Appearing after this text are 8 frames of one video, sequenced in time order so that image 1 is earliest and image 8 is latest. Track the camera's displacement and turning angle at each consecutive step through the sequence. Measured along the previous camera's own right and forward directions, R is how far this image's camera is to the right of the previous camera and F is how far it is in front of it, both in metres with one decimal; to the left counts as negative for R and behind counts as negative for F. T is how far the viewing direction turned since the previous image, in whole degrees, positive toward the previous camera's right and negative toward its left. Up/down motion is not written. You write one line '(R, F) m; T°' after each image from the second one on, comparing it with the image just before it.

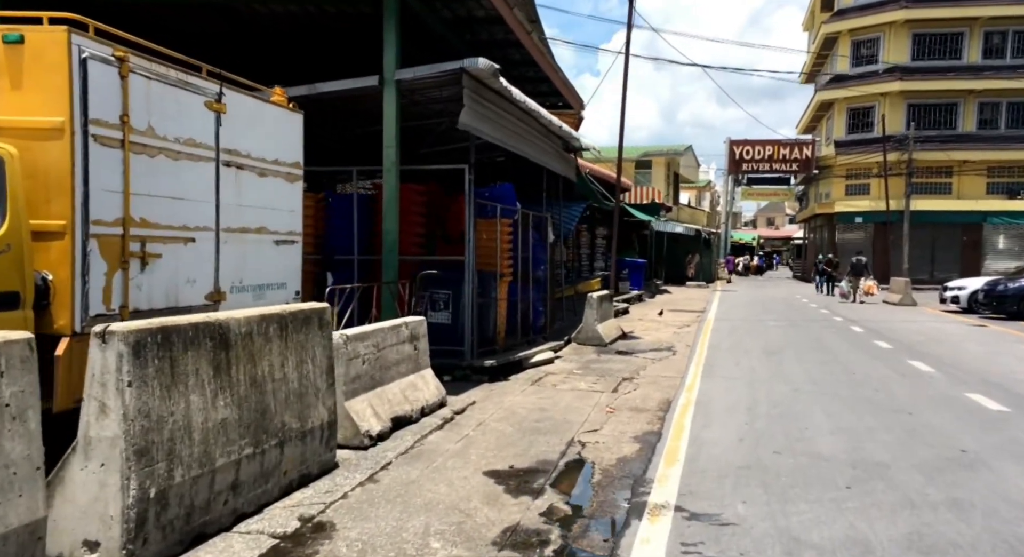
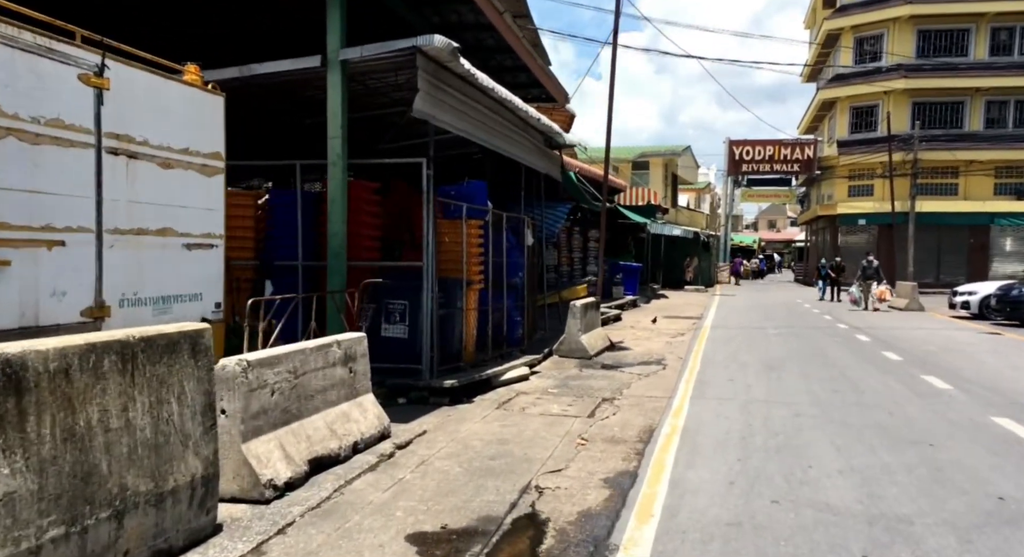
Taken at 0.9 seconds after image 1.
(+0.4, +1.1) m; 0°
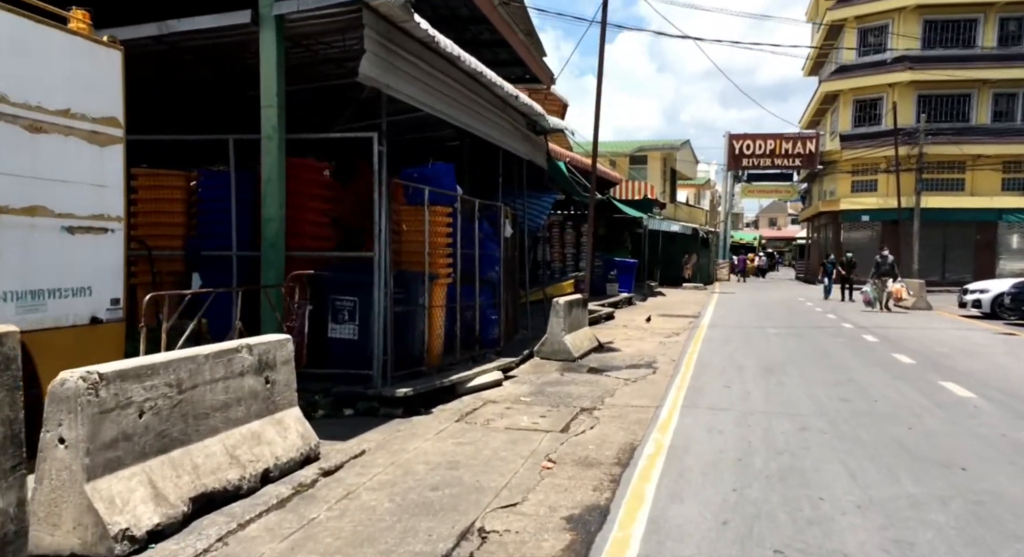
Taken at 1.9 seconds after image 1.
(+0.4, +1.1) m; 0°
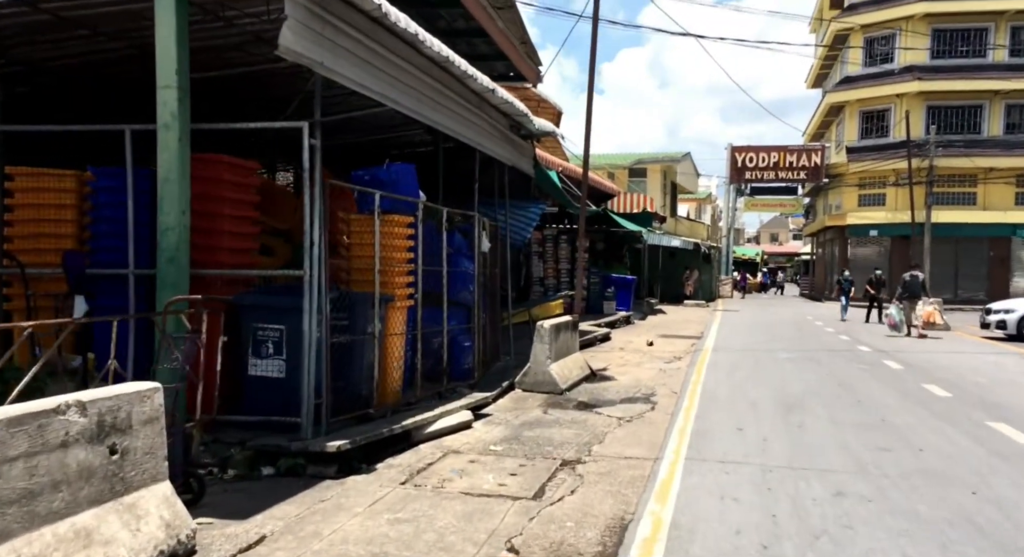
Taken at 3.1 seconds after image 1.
(+0.3, +1.5) m; 0°
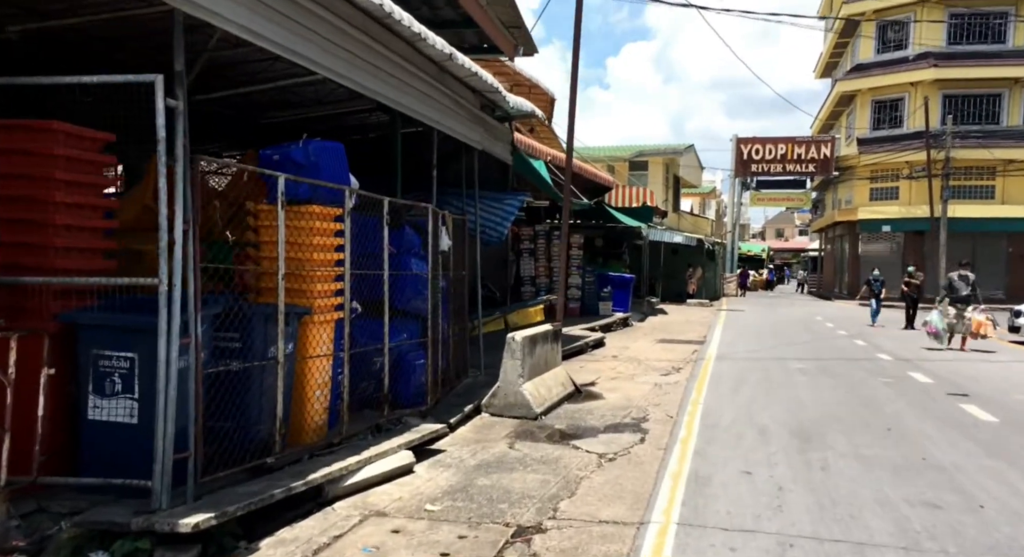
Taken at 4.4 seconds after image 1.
(+0.4, +1.6) m; 0°
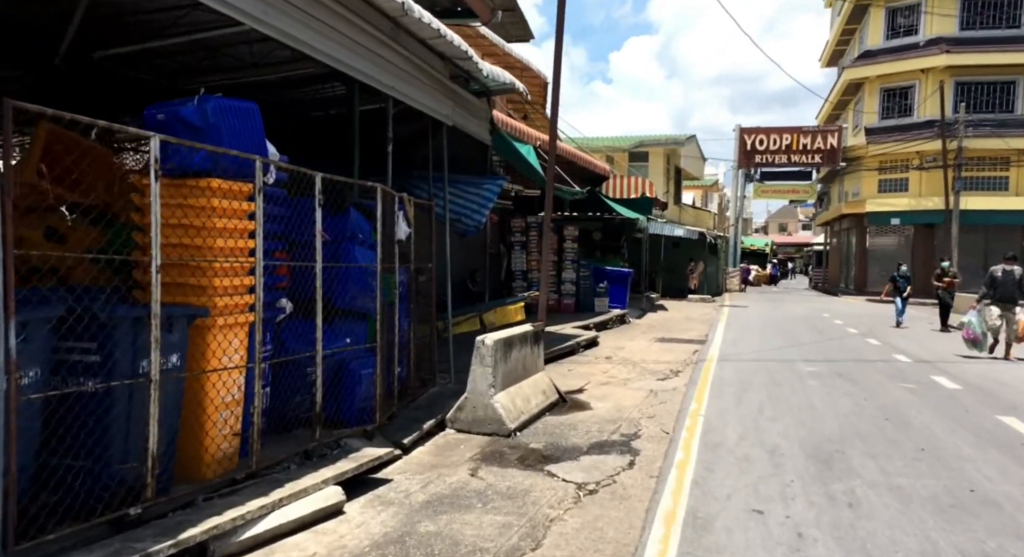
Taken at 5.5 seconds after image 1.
(+0.3, +1.3) m; 0°
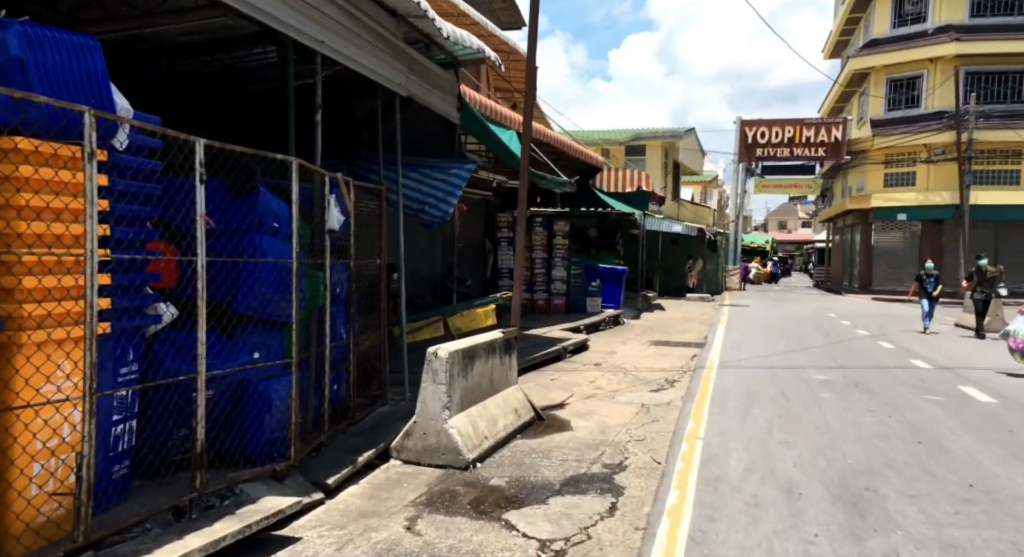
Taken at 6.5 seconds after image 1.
(+0.3, +1.4) m; 0°
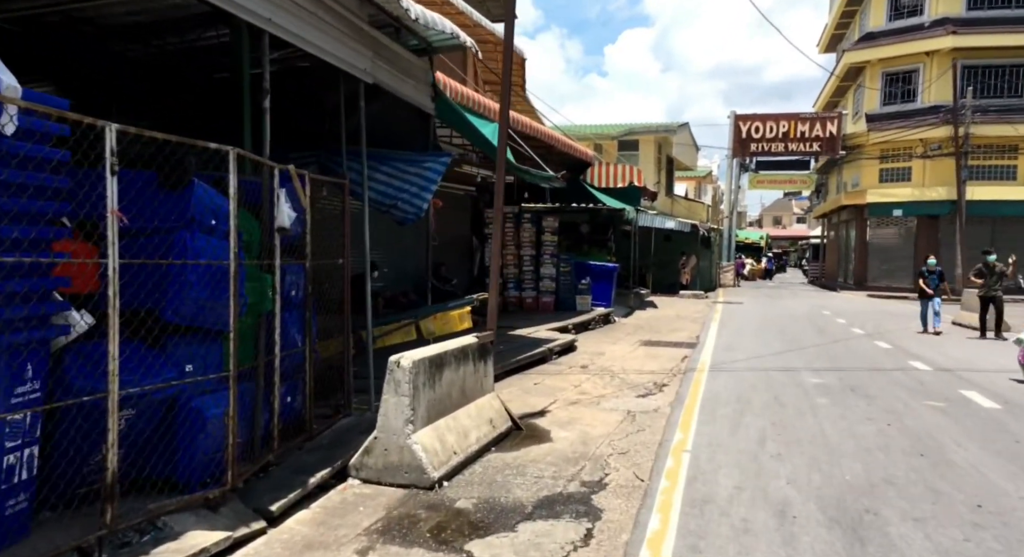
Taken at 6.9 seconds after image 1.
(+0.2, +0.5) m; 0°
